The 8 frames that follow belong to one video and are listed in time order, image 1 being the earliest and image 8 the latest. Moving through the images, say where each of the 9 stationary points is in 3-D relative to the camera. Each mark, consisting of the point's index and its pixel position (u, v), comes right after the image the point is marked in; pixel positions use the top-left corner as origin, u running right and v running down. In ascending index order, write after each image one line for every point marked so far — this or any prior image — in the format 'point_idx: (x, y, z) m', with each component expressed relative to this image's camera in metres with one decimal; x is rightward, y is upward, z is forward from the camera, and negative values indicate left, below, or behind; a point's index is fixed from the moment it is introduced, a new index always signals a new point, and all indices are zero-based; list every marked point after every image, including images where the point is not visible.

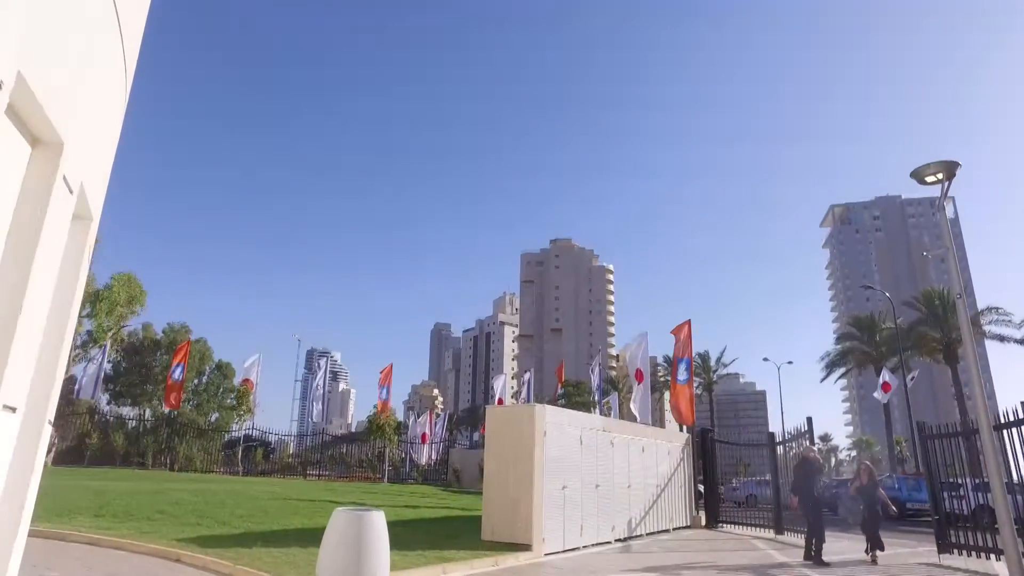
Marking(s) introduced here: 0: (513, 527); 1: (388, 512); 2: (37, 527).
0: (0.0, -3.4, +10.0) m
1: (-2.6, -4.7, +14.8) m
2: (-6.8, -3.4, +10.1) m
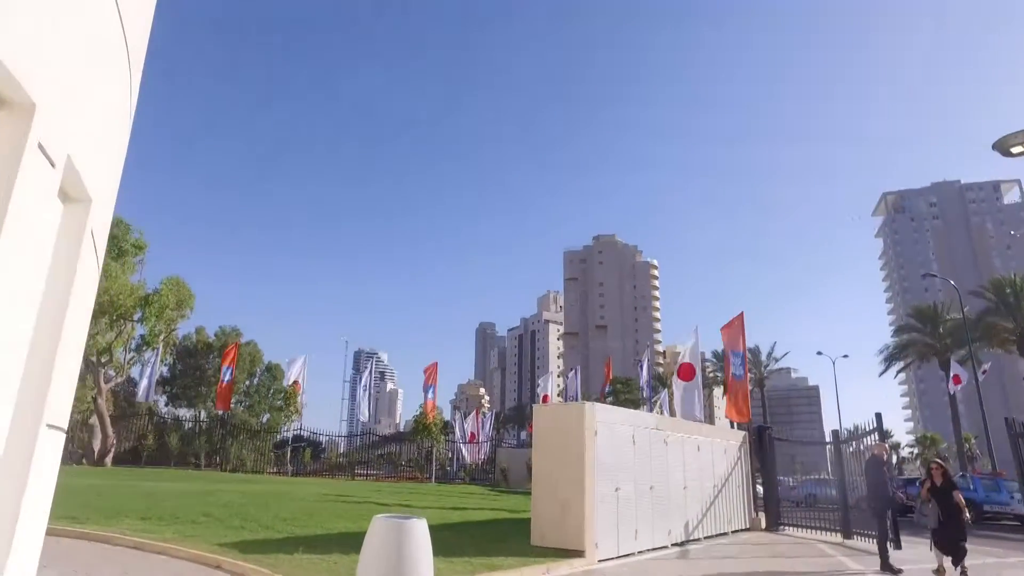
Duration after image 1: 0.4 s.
0: (+0.7, -3.3, +9.5) m
1: (-1.6, -4.6, +14.4) m
2: (-6.1, -3.4, +10.0) m
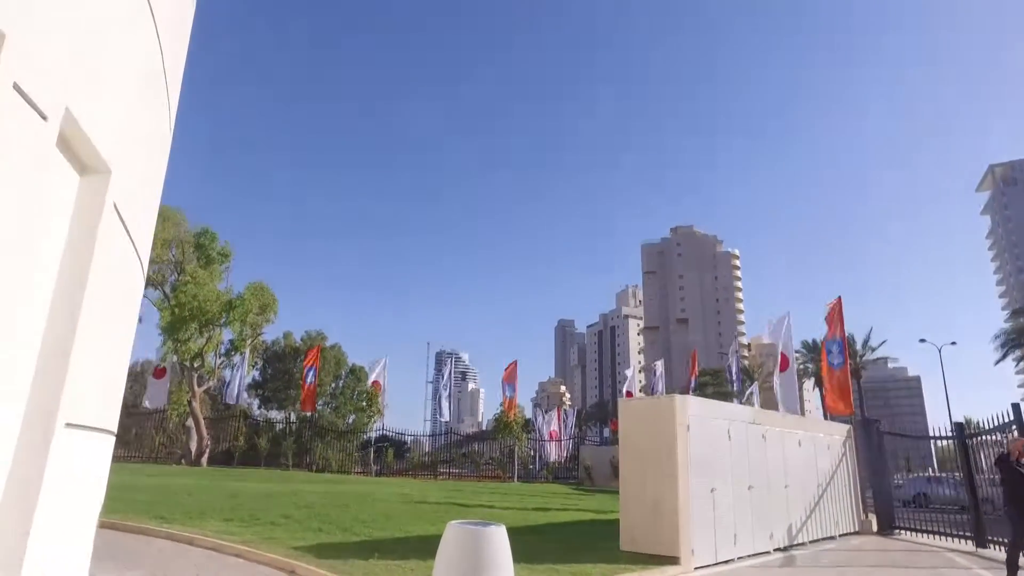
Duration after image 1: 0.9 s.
0: (+1.8, -3.1, +8.8) m
1: (+0.1, -4.5, +13.9) m
2: (-4.9, -3.4, +10.0) m
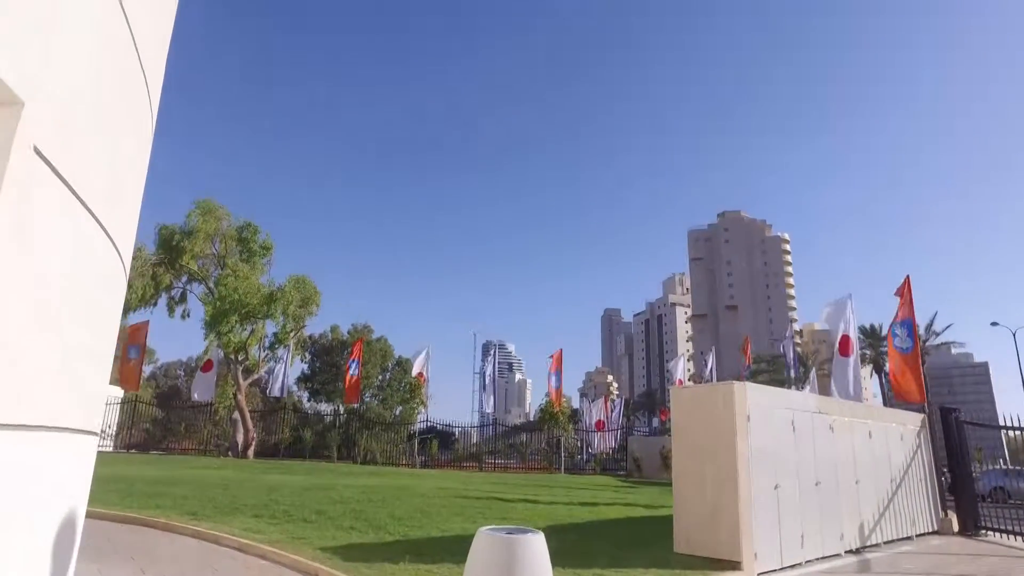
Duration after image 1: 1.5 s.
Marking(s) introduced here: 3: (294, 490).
0: (+2.3, -2.8, +7.9) m
1: (+1.0, -4.2, +13.2) m
2: (-4.3, -3.3, +9.6) m
3: (-4.4, -4.1, +14.1) m
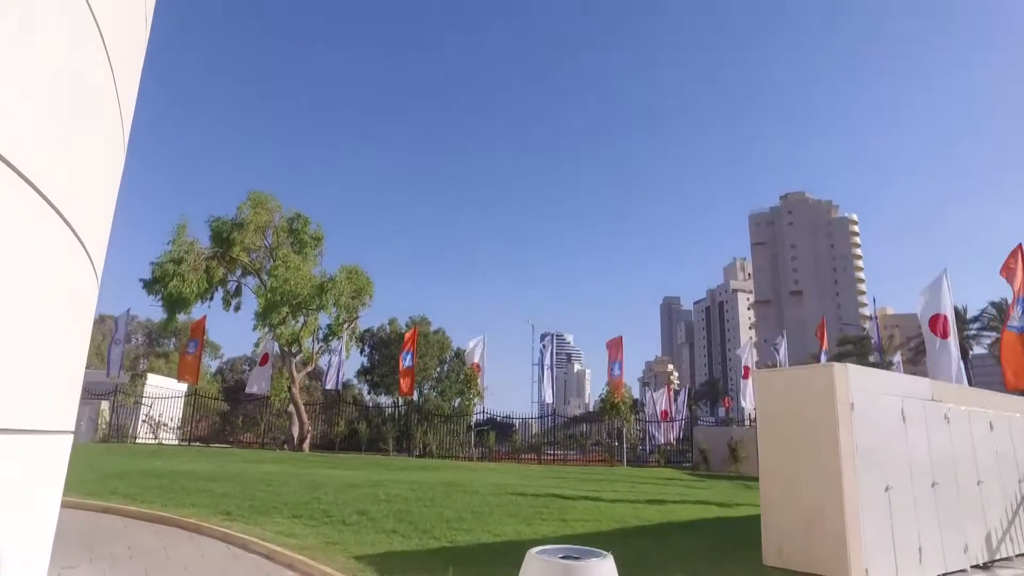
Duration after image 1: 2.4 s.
0: (+2.8, -2.5, +6.6) m
1: (+2.0, -3.8, +12.0) m
2: (-3.6, -3.1, +8.9) m
3: (-3.3, -3.8, +13.4) m
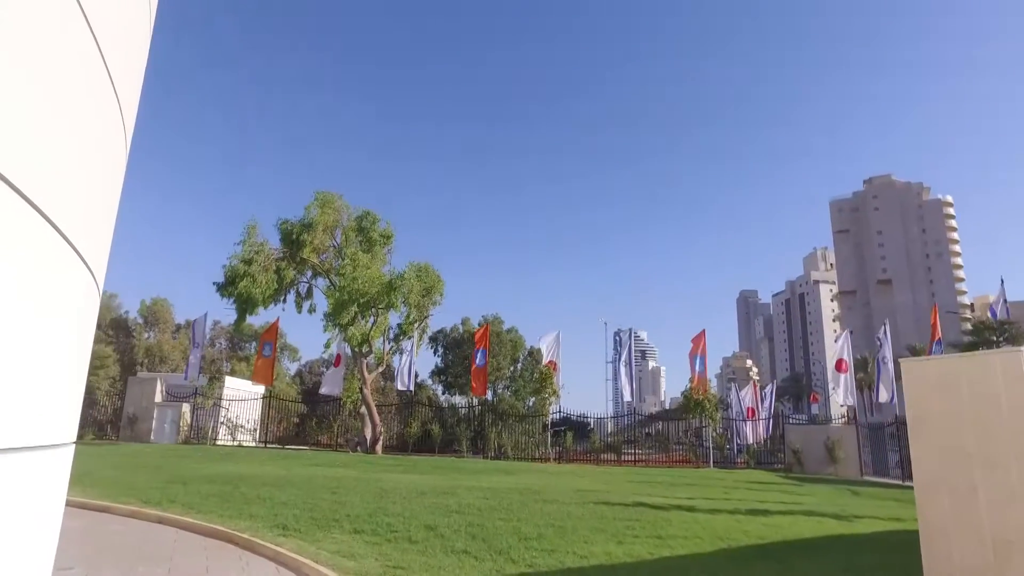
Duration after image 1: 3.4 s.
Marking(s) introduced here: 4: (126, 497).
0: (+3.6, -2.2, +5.1) m
1: (+3.3, -3.5, +10.5) m
2: (-2.6, -2.9, +8.0) m
3: (-1.8, -3.7, +12.4) m
4: (-6.4, -3.4, +11.5) m
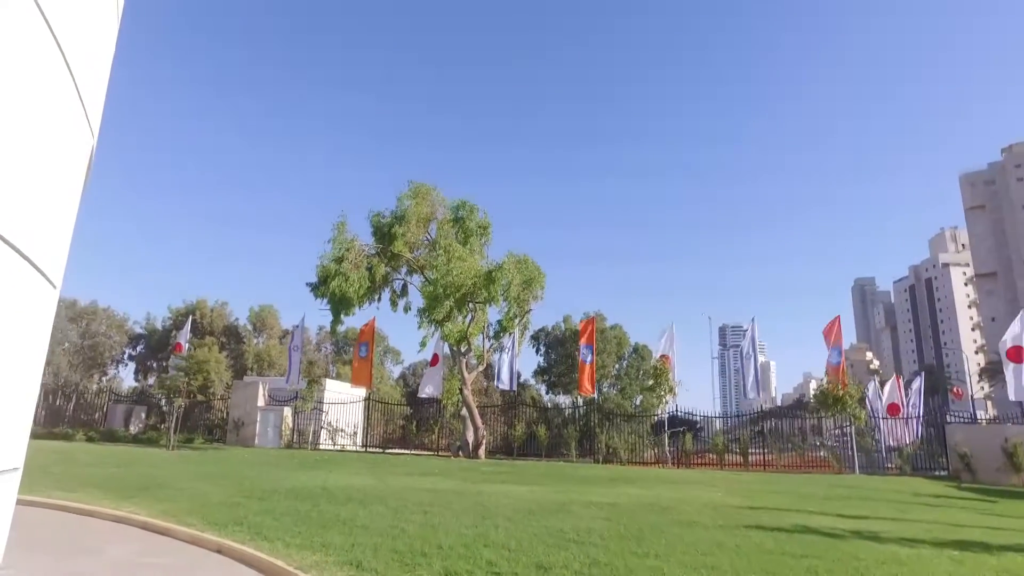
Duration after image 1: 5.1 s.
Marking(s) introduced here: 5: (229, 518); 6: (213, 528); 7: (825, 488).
0: (+4.3, -1.7, +2.3) m
1: (+4.8, -3.0, +7.7) m
2: (-1.4, -2.7, +6.0) m
3: (0.0, -3.3, +10.3) m
4: (-4.6, -3.3, +10.1) m
5: (-4.0, -3.2, +9.9) m
6: (-3.9, -3.2, +9.3) m
7: (+7.7, -4.9, +17.4) m
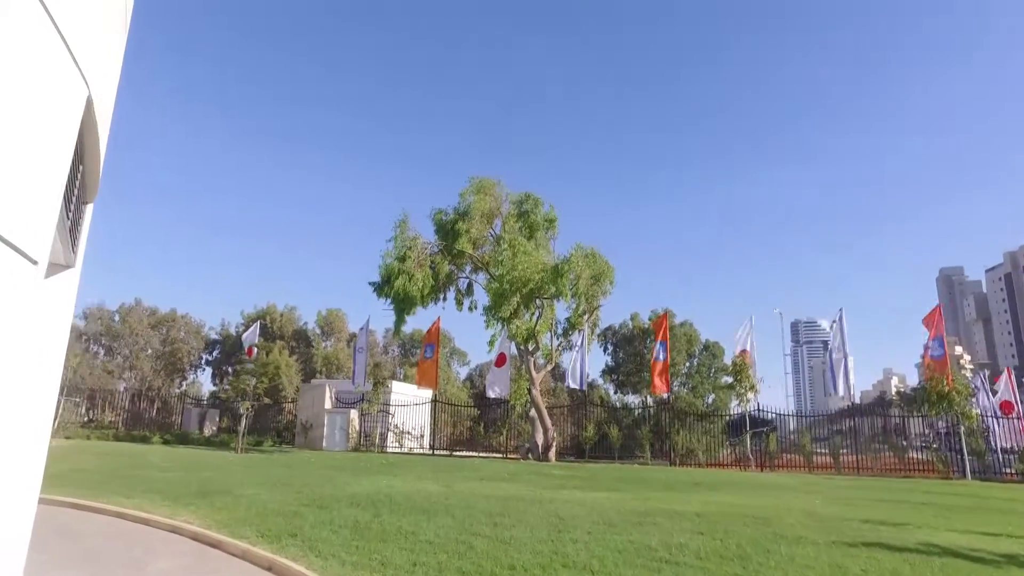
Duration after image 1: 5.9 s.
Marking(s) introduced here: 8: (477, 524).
0: (+4.5, -1.4, +0.9) m
1: (+5.6, -2.7, +6.2) m
2: (-0.8, -2.5, +5.1) m
3: (+1.1, -3.2, +9.2) m
4: (-3.6, -3.2, +9.4) m
5: (-3.0, -3.1, +9.1) m
6: (-3.0, -3.1, +8.6) m
7: (+9.4, -4.6, +15.5) m
8: (-0.5, -3.1, +9.3) m
